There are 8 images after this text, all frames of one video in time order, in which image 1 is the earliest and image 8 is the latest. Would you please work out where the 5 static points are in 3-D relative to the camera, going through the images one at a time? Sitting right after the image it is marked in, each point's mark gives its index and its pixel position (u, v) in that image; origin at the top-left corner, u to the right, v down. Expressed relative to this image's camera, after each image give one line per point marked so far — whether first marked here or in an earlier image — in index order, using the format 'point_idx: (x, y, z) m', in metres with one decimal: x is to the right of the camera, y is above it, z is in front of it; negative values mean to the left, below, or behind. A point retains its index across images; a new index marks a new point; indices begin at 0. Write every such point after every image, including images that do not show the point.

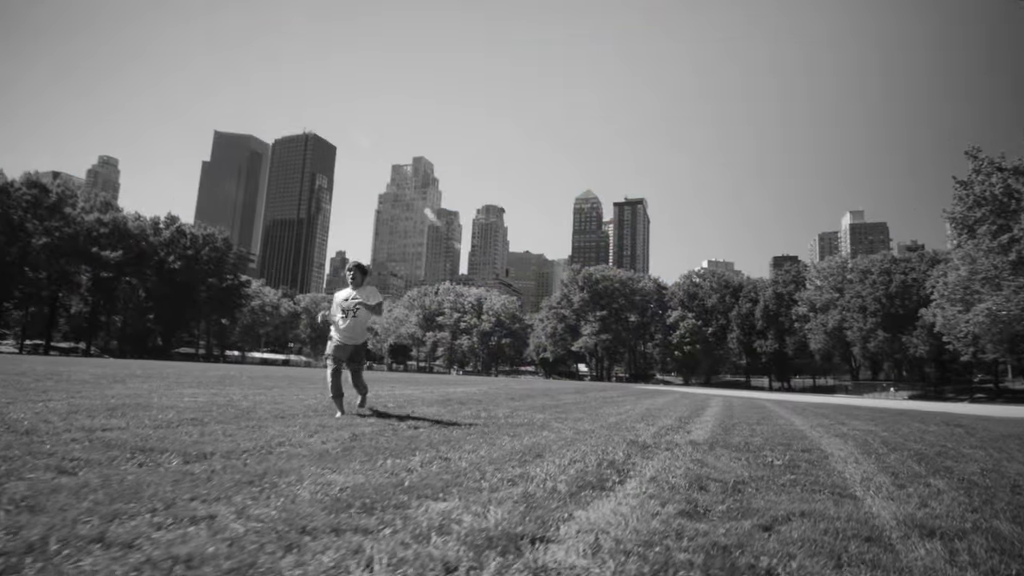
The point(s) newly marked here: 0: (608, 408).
0: (+2.5, -3.1, +13.6) m
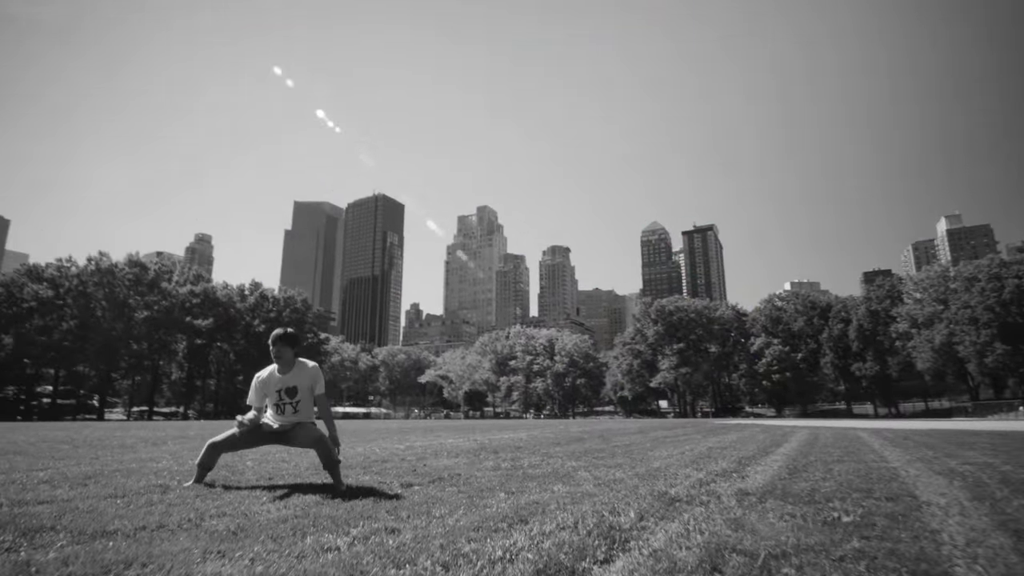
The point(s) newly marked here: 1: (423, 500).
0: (+3.4, -3.7, +12.0) m
1: (-0.9, -2.2, +5.5) m
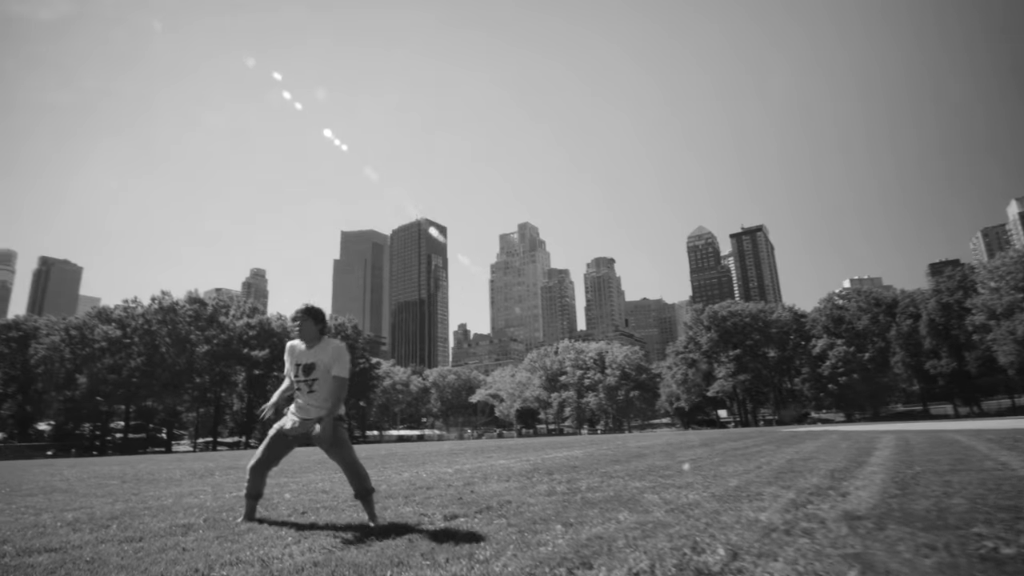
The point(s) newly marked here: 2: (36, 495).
0: (+4.5, -3.6, +10.7) m
1: (-0.4, -2.2, +4.7) m
2: (-8.2, -3.6, +9.1) m
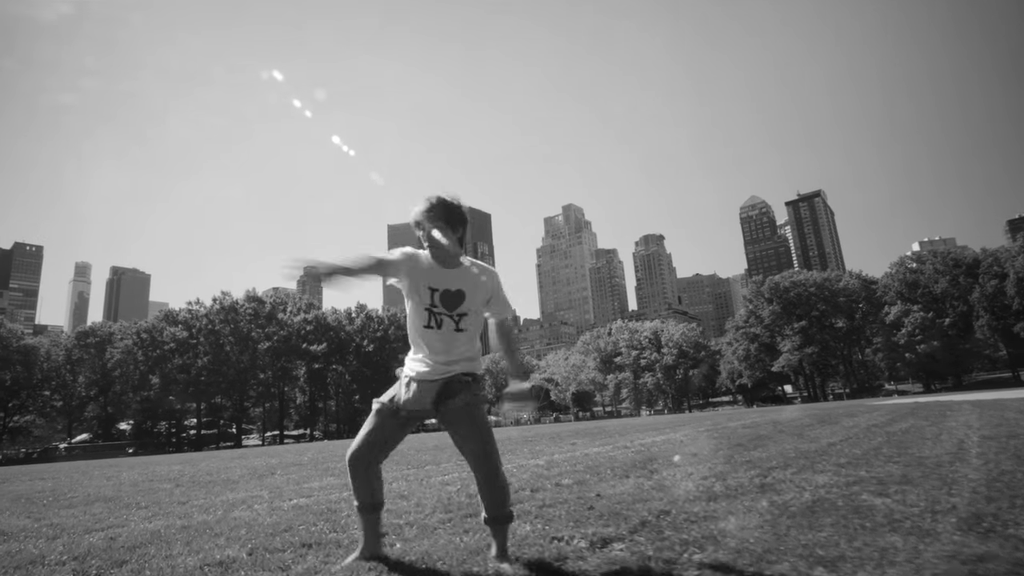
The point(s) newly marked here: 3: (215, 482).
0: (+6.3, -2.5, +8.3) m
1: (+0.8, -1.6, +2.7) m
2: (-6.5, -3.3, +7.8) m
3: (-5.9, -3.8, +10.4) m
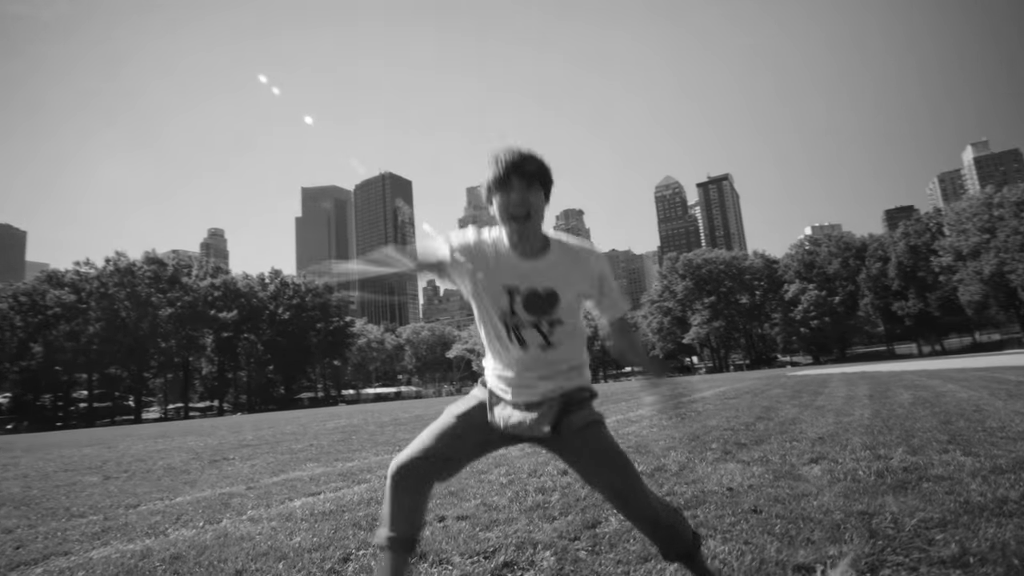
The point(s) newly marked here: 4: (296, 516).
0: (+6.9, -1.9, +8.0) m
1: (+2.3, -1.3, +1.6) m
2: (-5.8, -2.4, +5.5) m
3: (-5.6, -2.9, +8.2) m
4: (-2.1, -2.1, +5.0) m
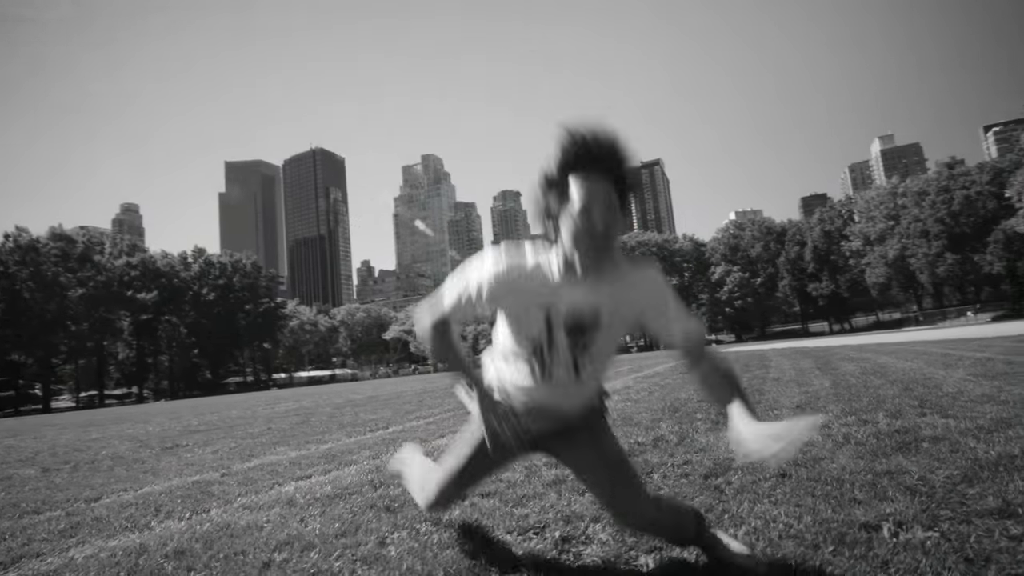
0: (+6.6, -1.5, +8.6) m
1: (+2.9, -1.1, +1.7) m
2: (-5.6, -2.1, +4.7) m
3: (-5.8, -2.5, +7.4) m
4: (-1.9, -1.8, +4.6) m
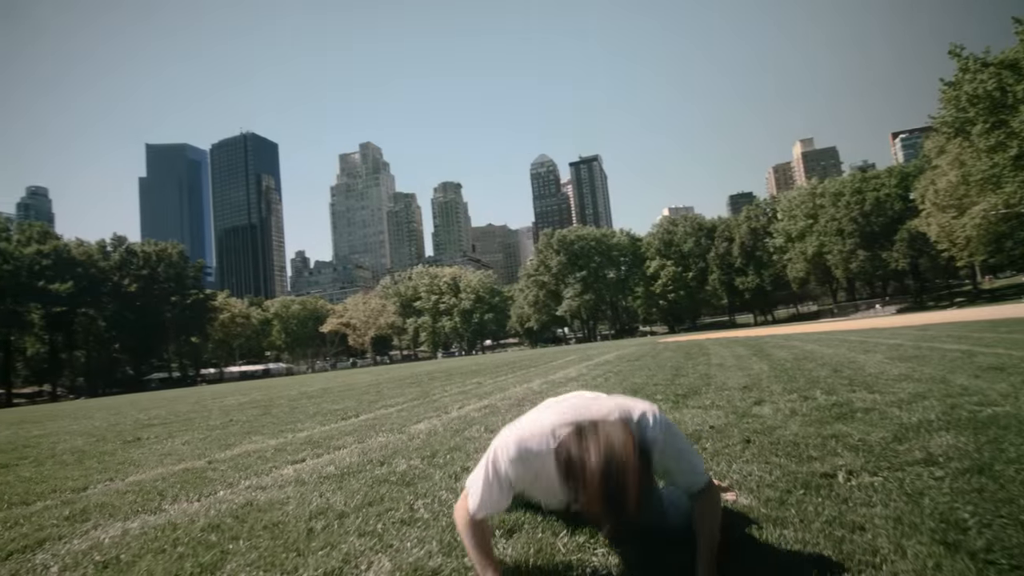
0: (+6.1, -1.4, +9.8) m
1: (+3.2, -1.0, +2.4) m
2: (-5.6, -2.0, +4.5) m
3: (-6.1, -2.3, +7.2) m
4: (-1.9, -1.7, +4.8) m
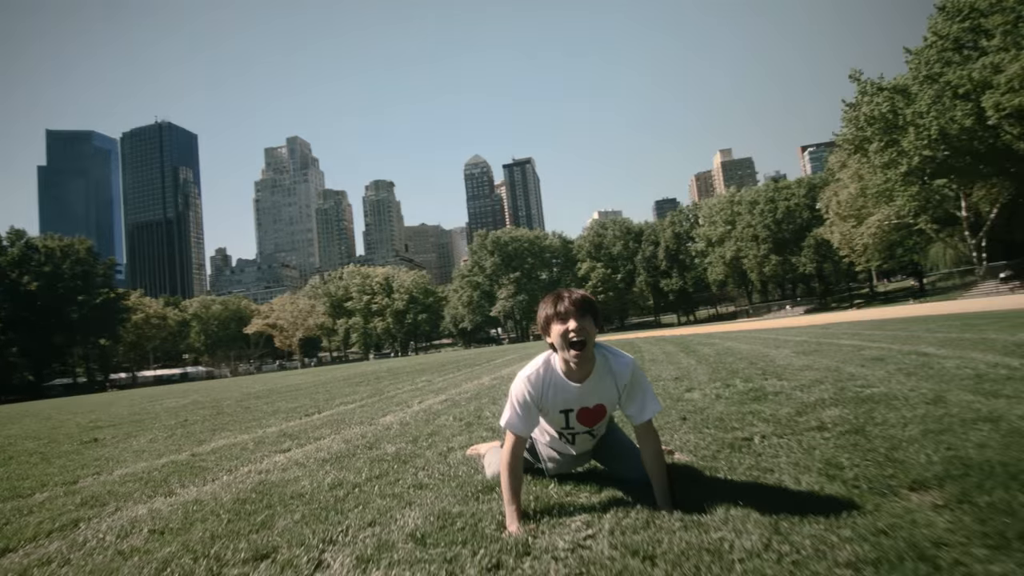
0: (+5.2, -1.5, +11.2) m
1: (+3.2, -1.1, +3.6) m
2: (-5.8, -2.0, +4.5) m
3: (-6.6, -2.3, +7.1) m
4: (-2.1, -1.8, +5.3) m
